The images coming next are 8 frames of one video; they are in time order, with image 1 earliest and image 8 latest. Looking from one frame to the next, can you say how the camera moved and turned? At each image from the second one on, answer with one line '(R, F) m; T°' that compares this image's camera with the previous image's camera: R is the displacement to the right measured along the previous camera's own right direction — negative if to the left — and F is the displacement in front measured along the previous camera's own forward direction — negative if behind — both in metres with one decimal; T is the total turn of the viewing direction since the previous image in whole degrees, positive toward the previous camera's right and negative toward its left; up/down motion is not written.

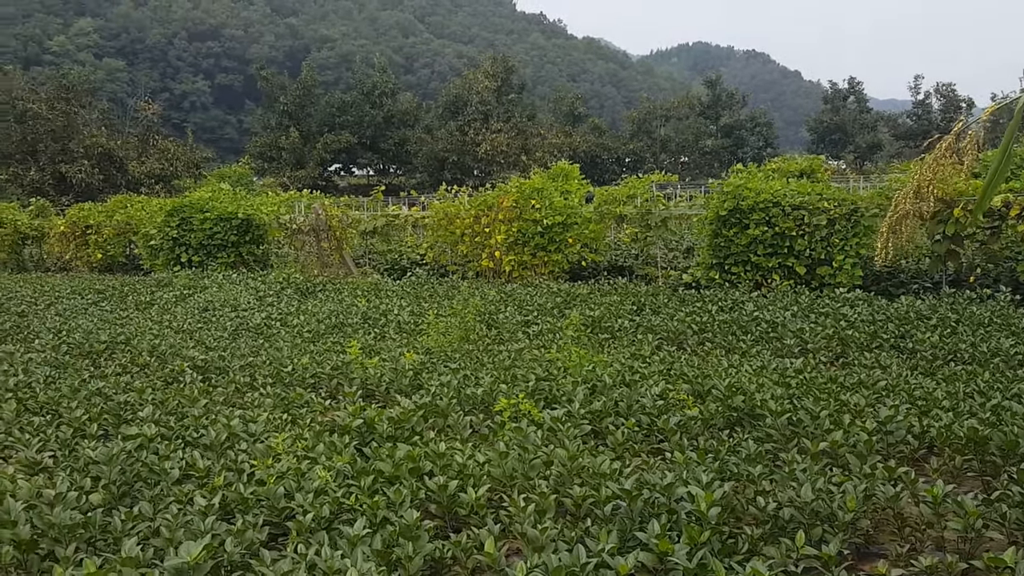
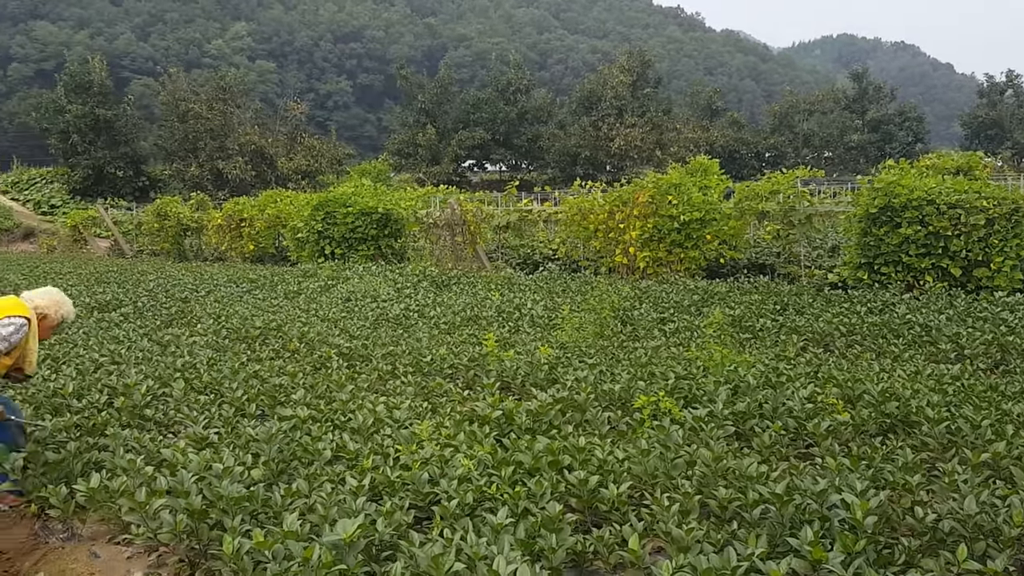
(-0.3, 0.0) m; -7°
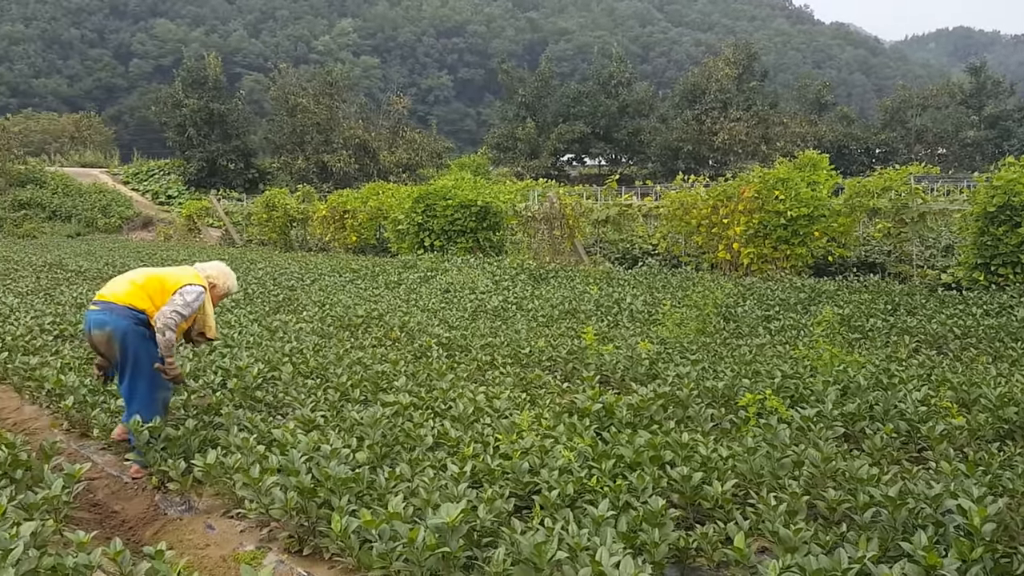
(-0.2, 0.0) m; -5°
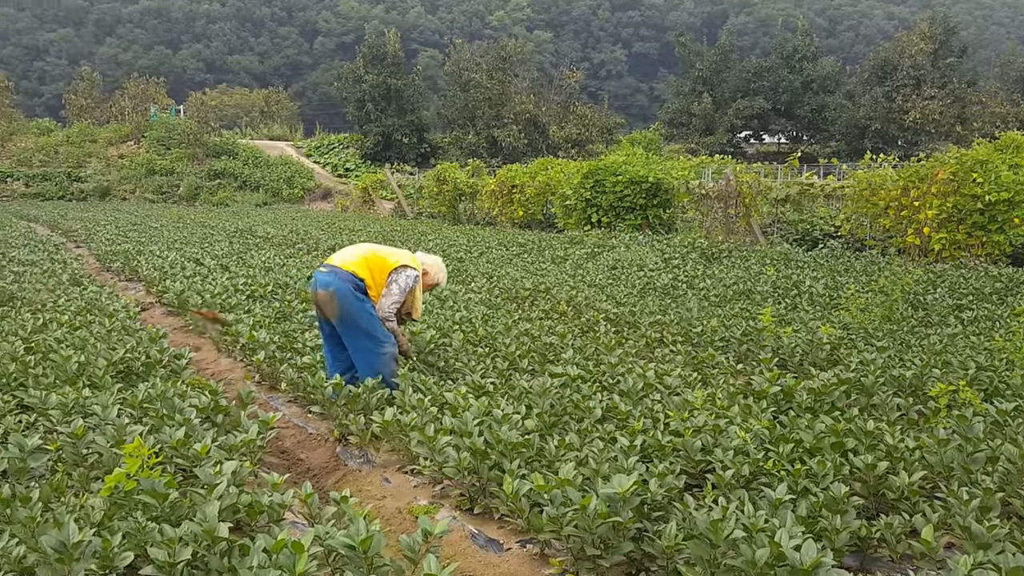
(-0.3, -0.1) m; -8°
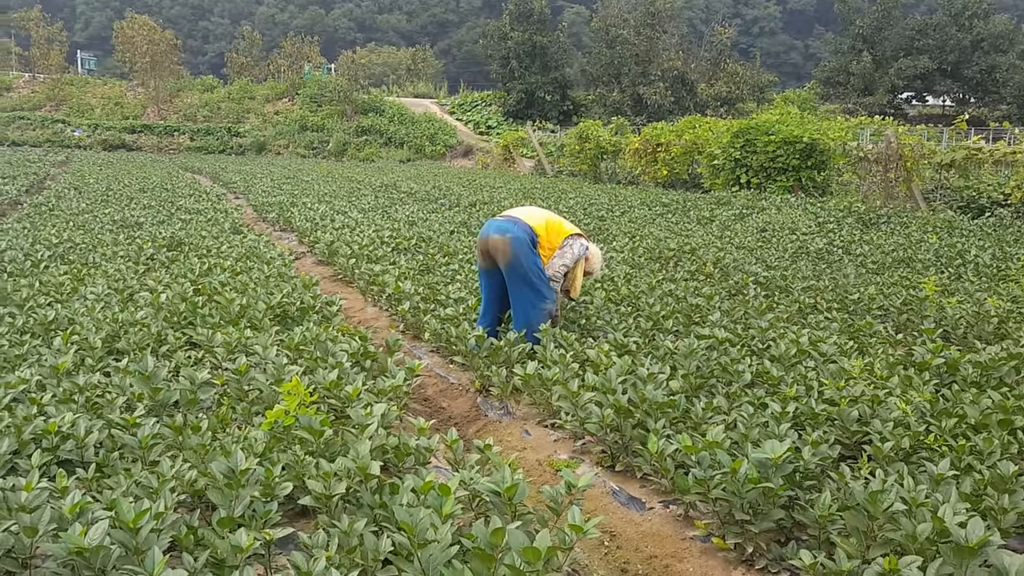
(-0.3, 0.0) m; -7°
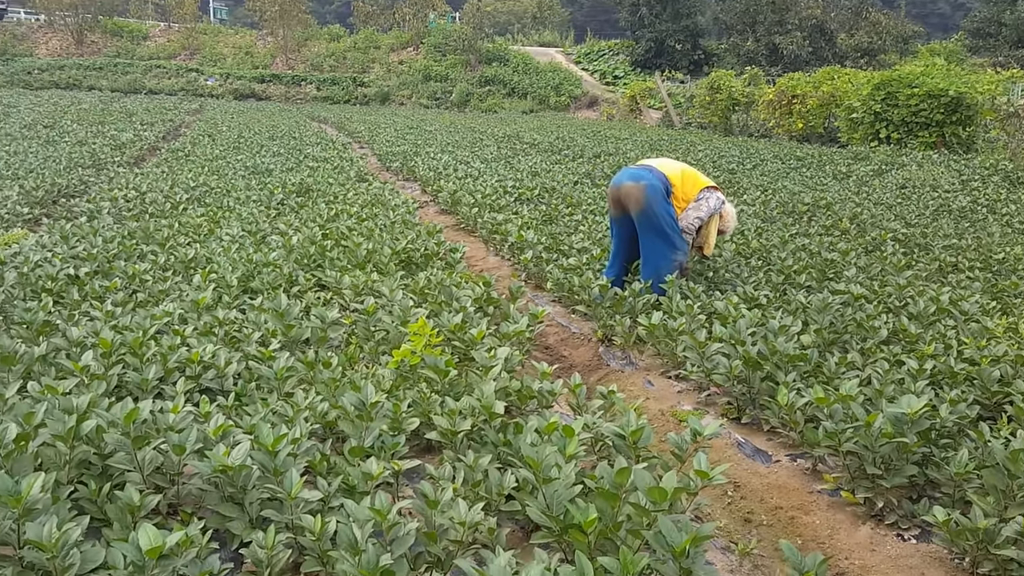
(-0.3, -0.1) m; -5°
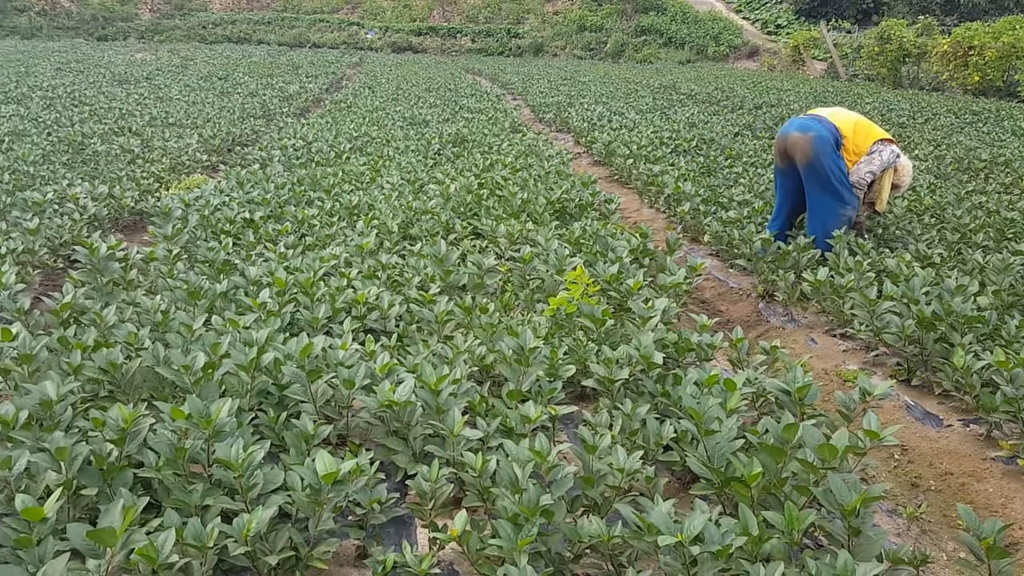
(-0.4, -0.1) m; -7°
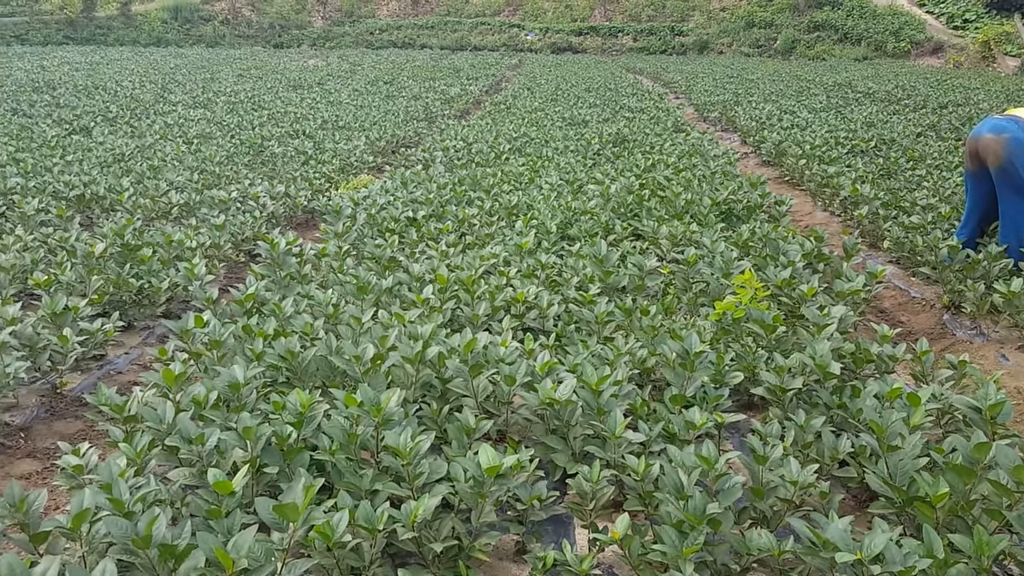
(-0.3, 0.0) m; -8°
